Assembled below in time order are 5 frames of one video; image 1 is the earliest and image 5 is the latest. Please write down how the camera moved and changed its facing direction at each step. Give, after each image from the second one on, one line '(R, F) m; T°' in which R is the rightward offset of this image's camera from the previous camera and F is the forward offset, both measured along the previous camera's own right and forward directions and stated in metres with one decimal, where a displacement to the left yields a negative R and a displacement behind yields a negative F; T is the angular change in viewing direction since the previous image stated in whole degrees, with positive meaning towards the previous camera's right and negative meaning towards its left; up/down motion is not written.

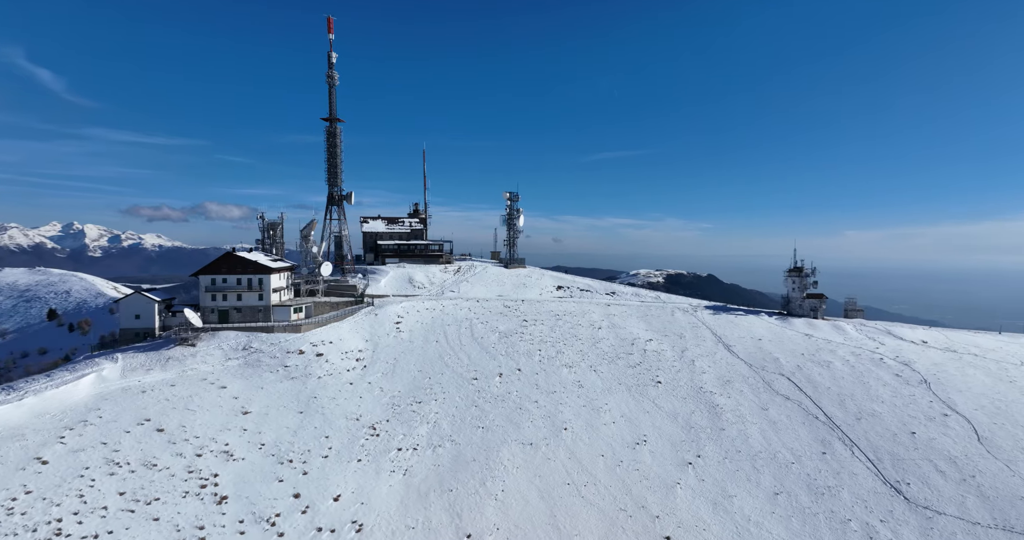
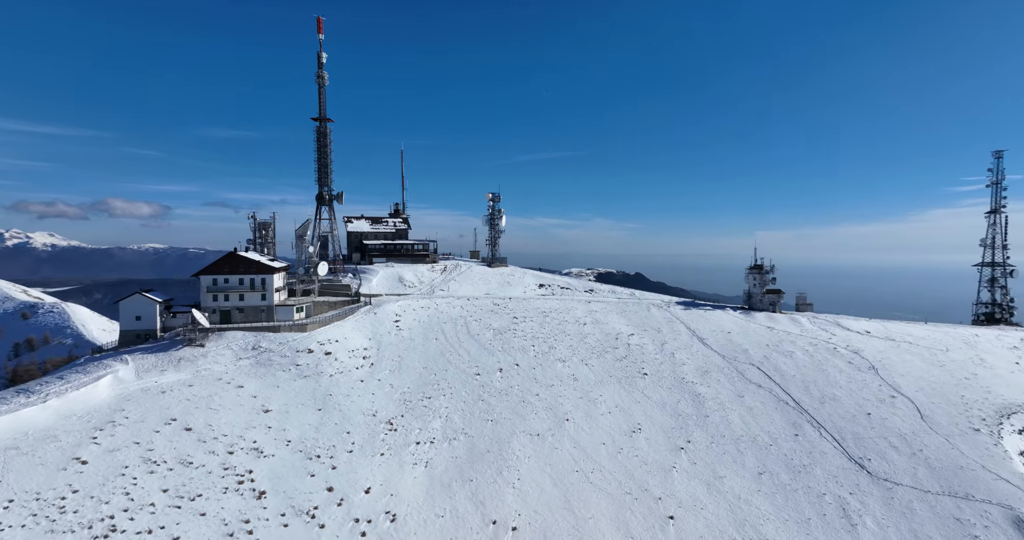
(-2.5, -0.6) m; +5°
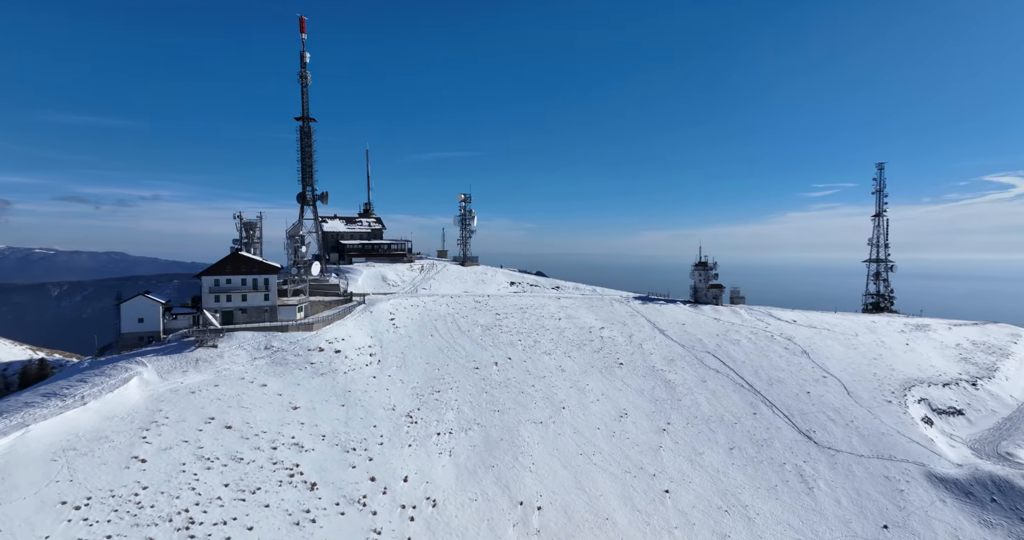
(-3.5, -0.9) m; +7°
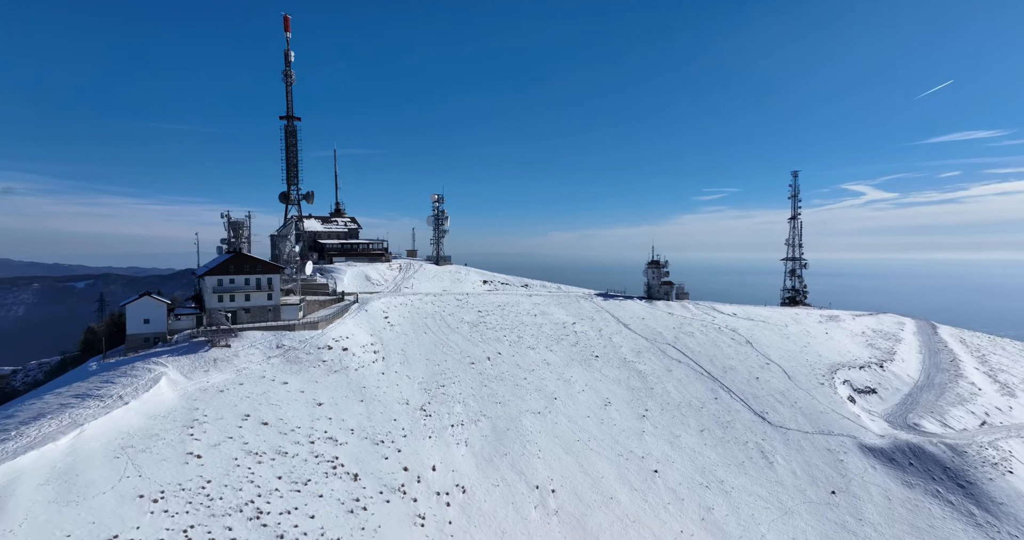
(-3.1, -0.9) m; +6°
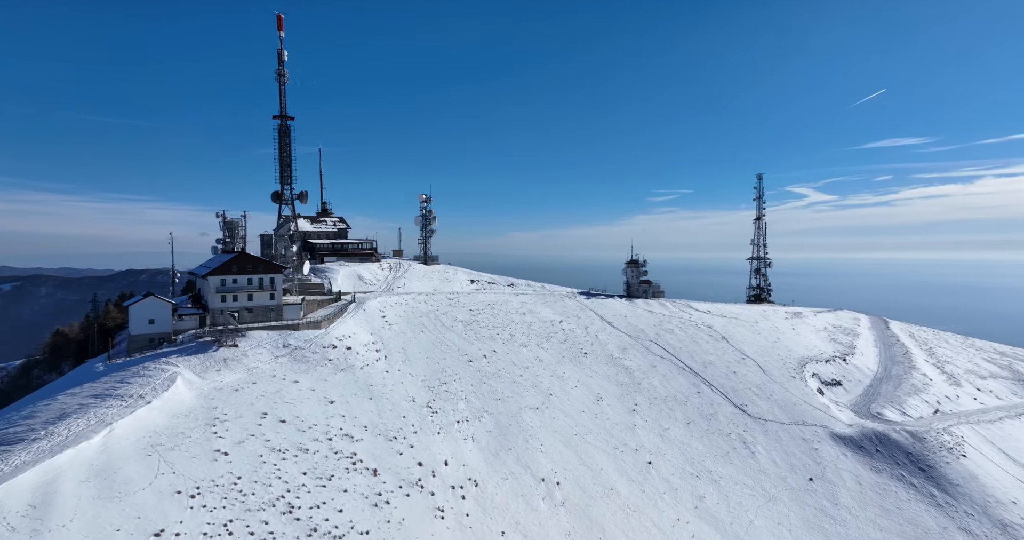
(-1.4, -0.5) m; +3°
